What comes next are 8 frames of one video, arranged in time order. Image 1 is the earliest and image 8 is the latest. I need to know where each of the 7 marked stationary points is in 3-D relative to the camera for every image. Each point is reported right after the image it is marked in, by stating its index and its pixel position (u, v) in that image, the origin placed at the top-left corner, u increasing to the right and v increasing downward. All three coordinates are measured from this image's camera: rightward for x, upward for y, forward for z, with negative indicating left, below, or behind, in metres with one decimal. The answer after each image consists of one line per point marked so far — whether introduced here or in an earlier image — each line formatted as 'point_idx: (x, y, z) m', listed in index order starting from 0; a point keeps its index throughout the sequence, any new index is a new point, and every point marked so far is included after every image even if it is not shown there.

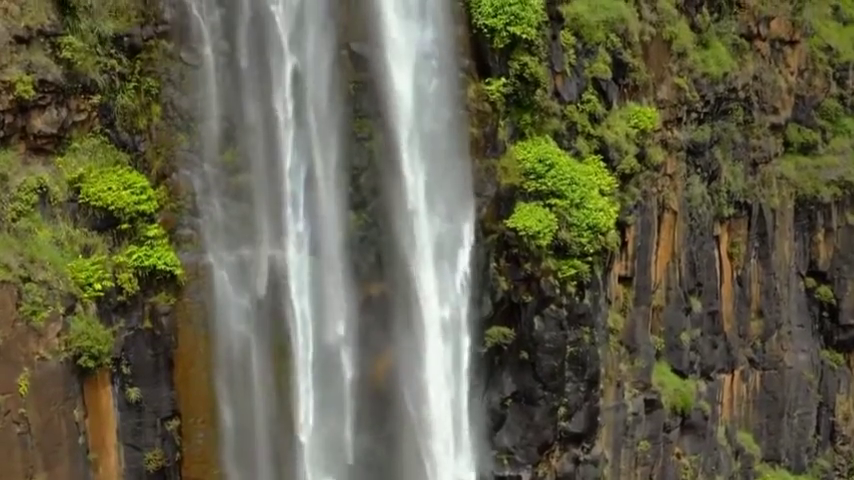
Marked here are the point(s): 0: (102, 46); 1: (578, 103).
0: (-3.4, +2.1, +10.7) m
1: (+2.4, +2.2, +16.5) m
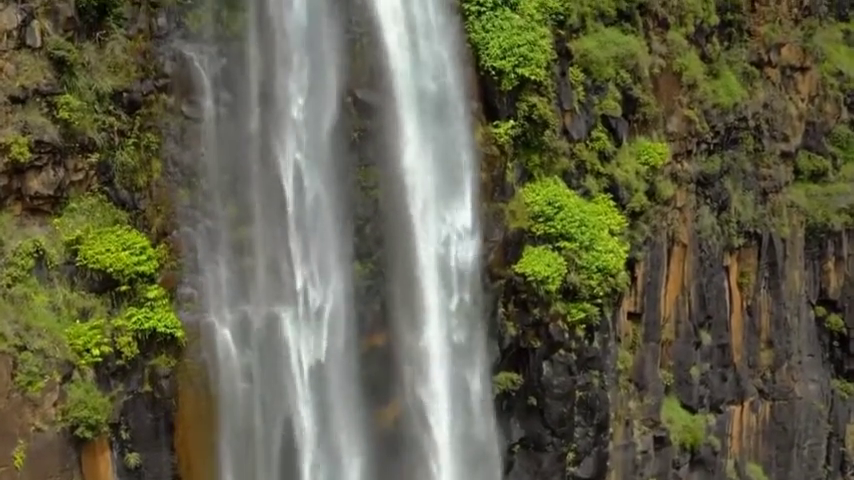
0: (-3.3, +1.4, +10.4) m
1: (+2.5, +1.6, +16.1) m
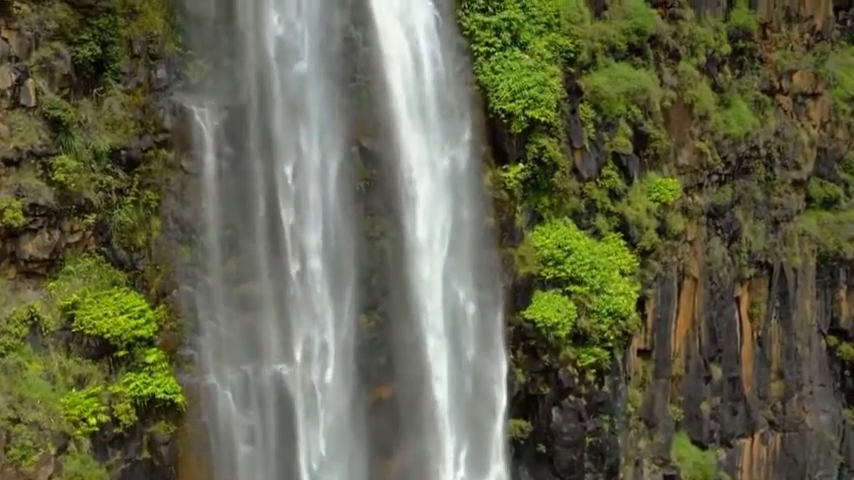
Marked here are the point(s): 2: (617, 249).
0: (-3.2, +0.8, +10.0) m
1: (+2.6, +0.9, +15.8) m
2: (+2.9, -0.1, +15.7) m
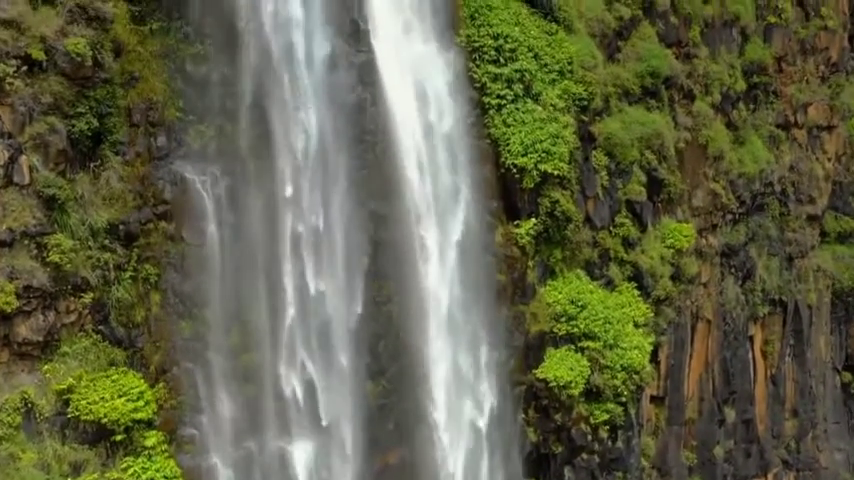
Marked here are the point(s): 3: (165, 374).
0: (-3.1, 0.0, +9.6) m
1: (+2.8, +0.2, +15.3) m
2: (+3.1, -0.9, +15.3) m
3: (-2.6, -1.3, +10.1) m
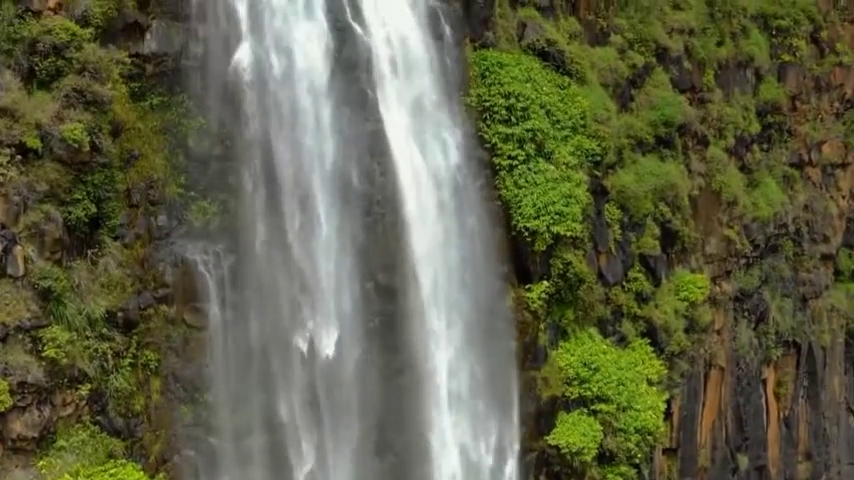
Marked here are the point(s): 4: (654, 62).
0: (-3.0, -0.8, +9.2) m
1: (+2.9, -0.6, +14.9) m
2: (+3.2, -1.7, +14.9) m
3: (-2.5, -2.1, +9.8) m
4: (+3.5, +2.8, +15.8) m
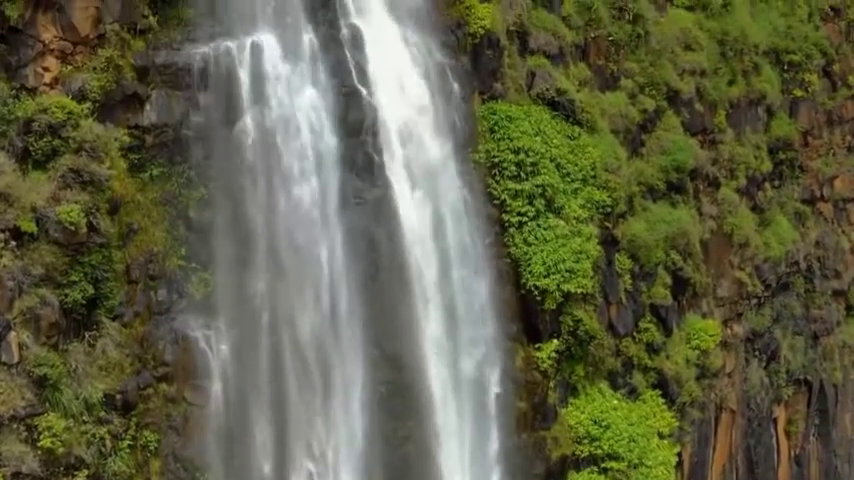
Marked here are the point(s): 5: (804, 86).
0: (-3.0, -1.5, +8.9) m
1: (+3.0, -1.3, +14.6) m
2: (+3.3, -2.4, +14.5) m
3: (-2.4, -2.9, +9.4) m
4: (+3.6, +2.0, +15.5) m
5: (+7.1, +2.9, +19.1) m
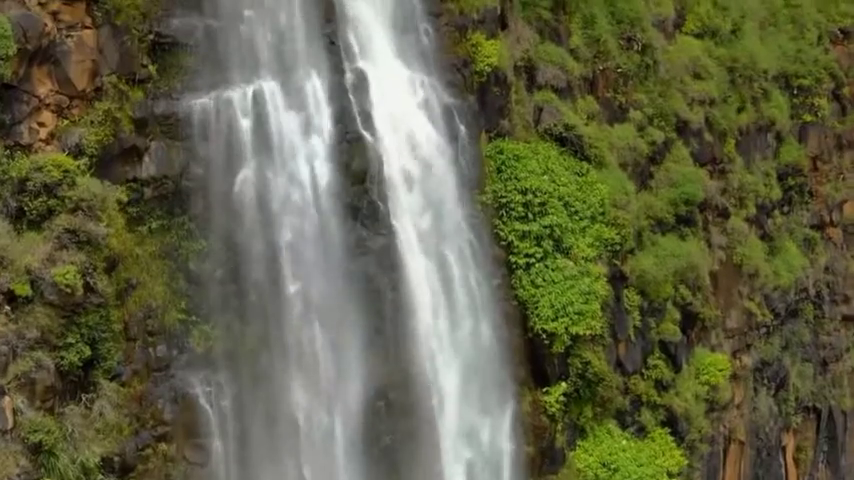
0: (-2.9, -2.0, +8.6) m
1: (+3.0, -1.8, +14.3) m
2: (+3.3, -2.9, +14.3) m
3: (-2.4, -3.4, +9.2) m
4: (+3.7, +1.5, +15.2) m
5: (+7.2, +2.4, +18.8) m
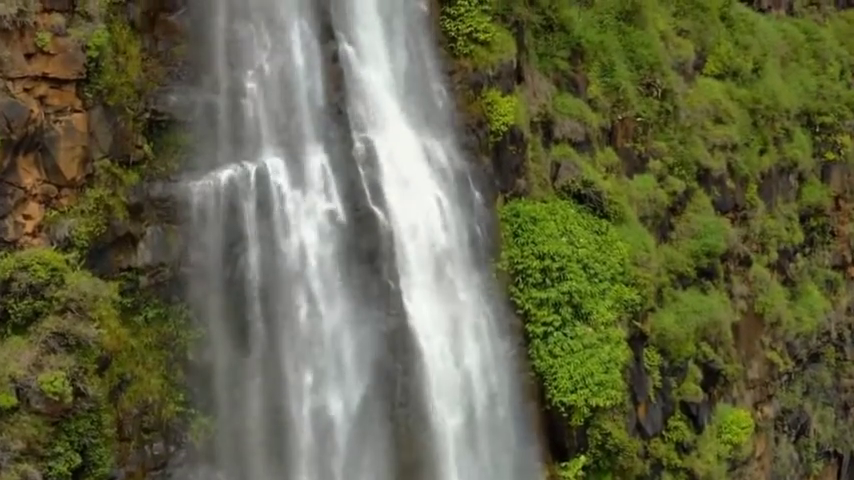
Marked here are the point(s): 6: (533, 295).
0: (-2.8, -2.8, +8.0) m
1: (+3.2, -2.6, +13.7) m
2: (+3.5, -3.7, +13.6) m
3: (-2.3, -4.1, +8.6) m
4: (+3.9, +0.8, +14.6) m
5: (+7.3, +1.6, +18.2) m
6: (+1.2, -0.6, +11.4) m
